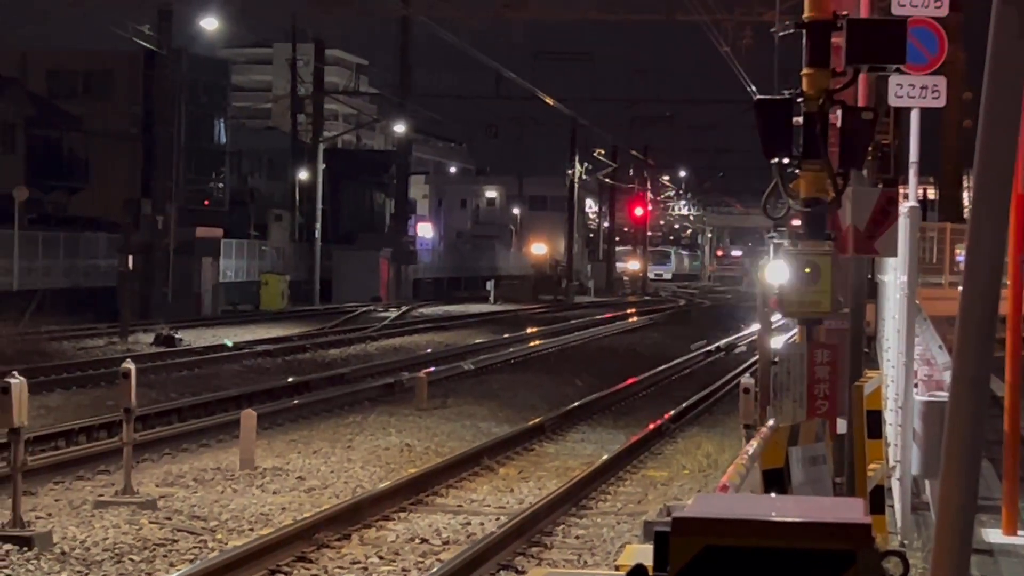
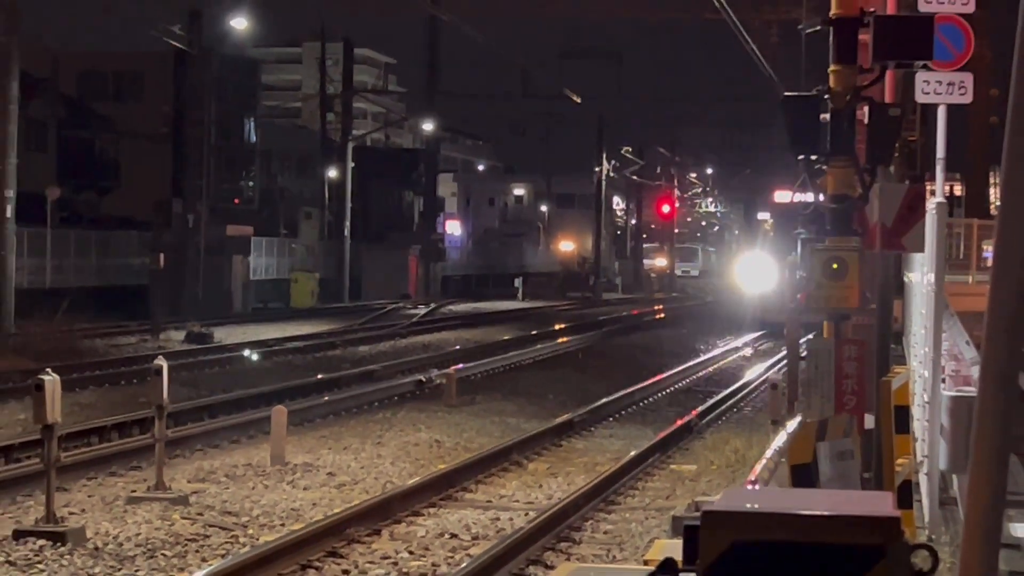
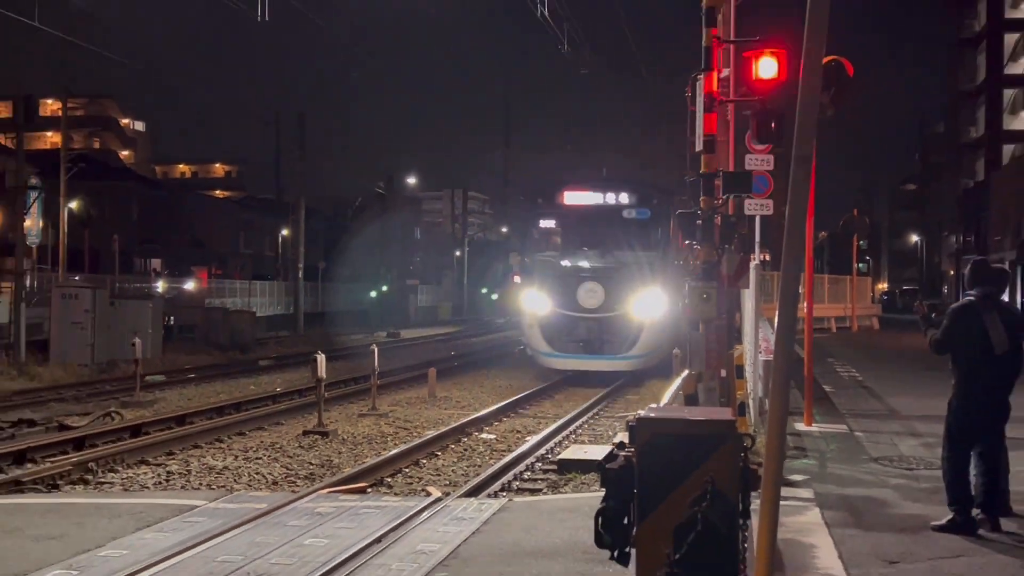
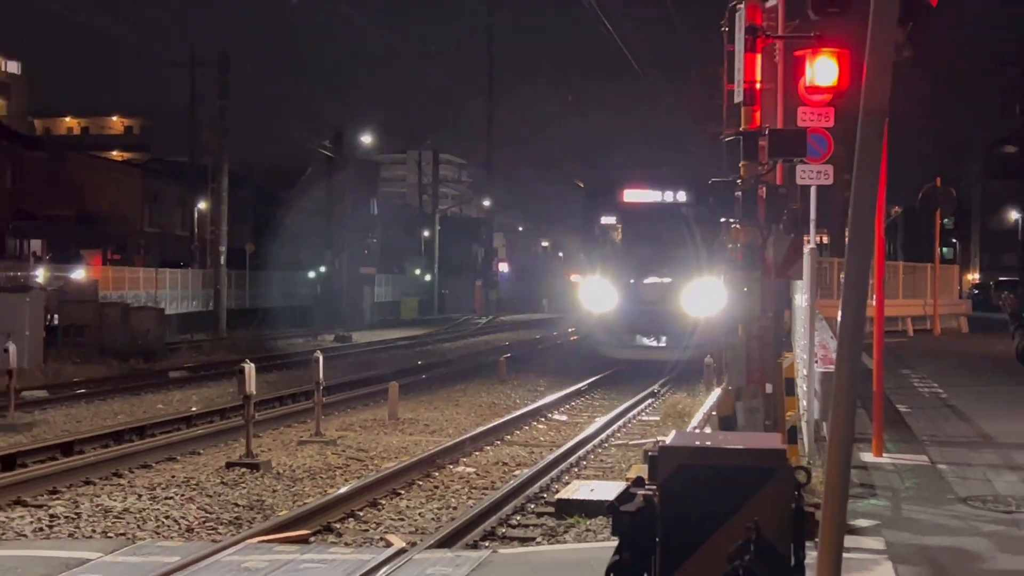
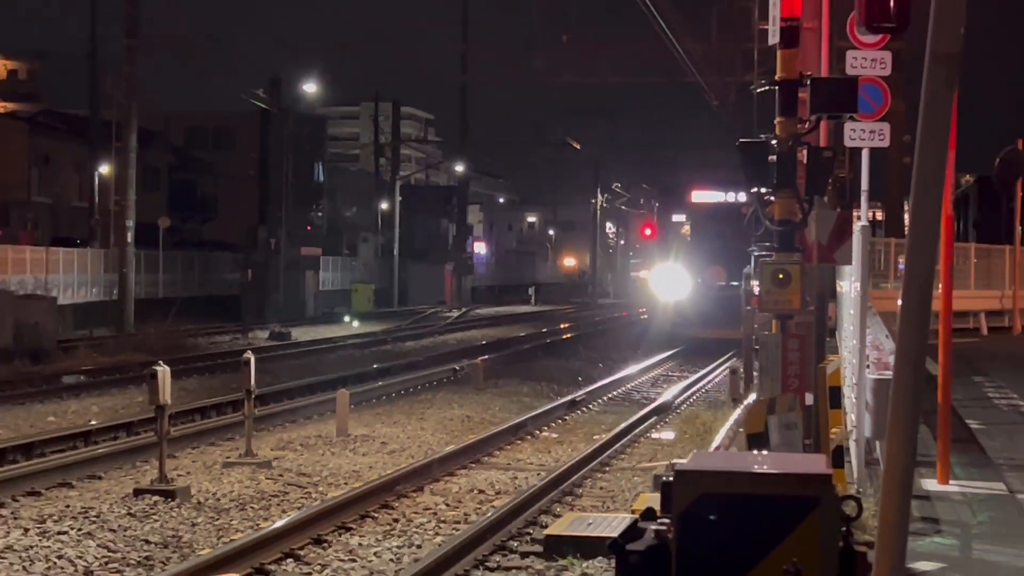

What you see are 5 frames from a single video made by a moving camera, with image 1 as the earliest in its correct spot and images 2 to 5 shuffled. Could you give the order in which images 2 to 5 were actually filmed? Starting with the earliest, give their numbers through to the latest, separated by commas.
2, 5, 4, 3
